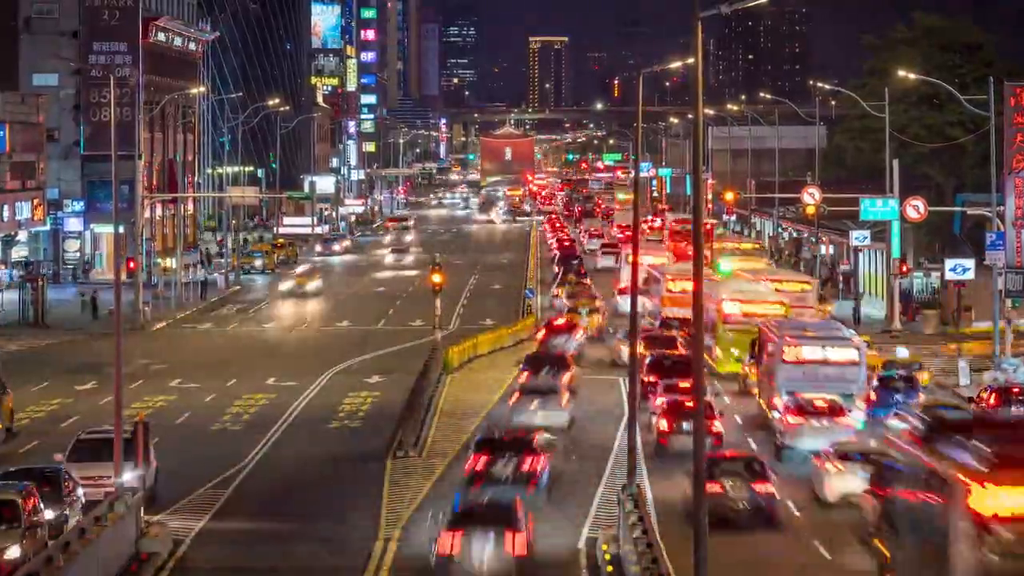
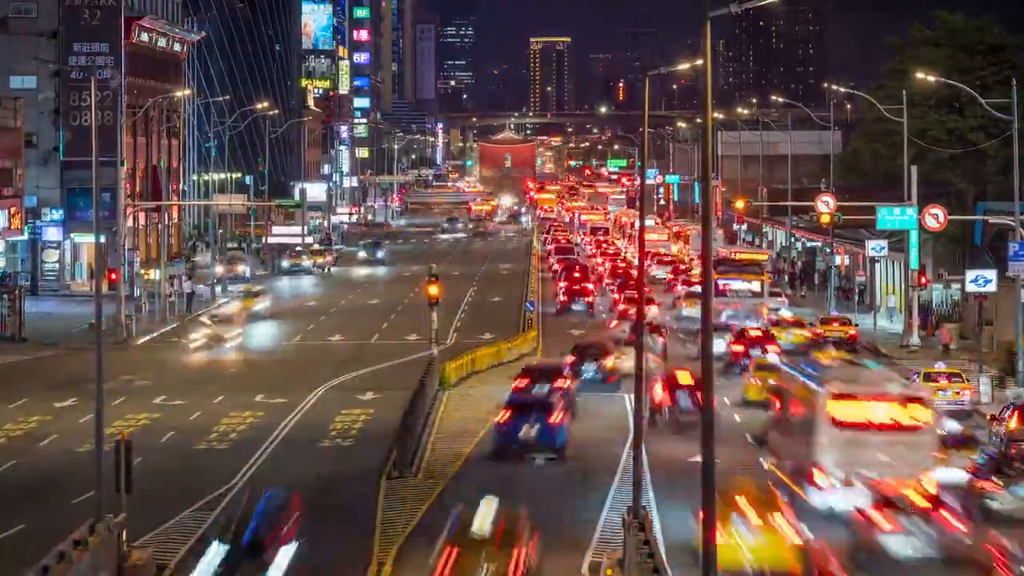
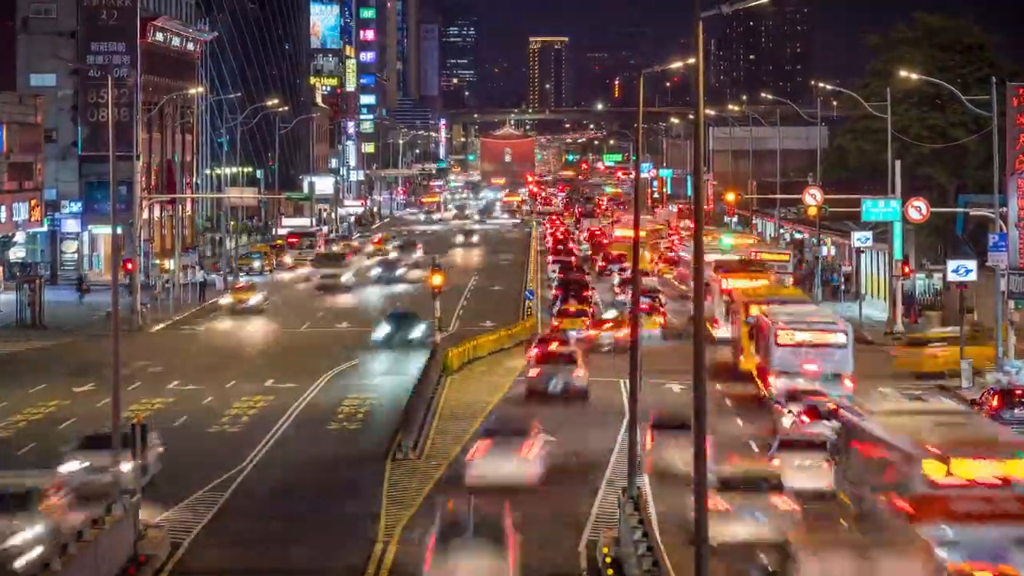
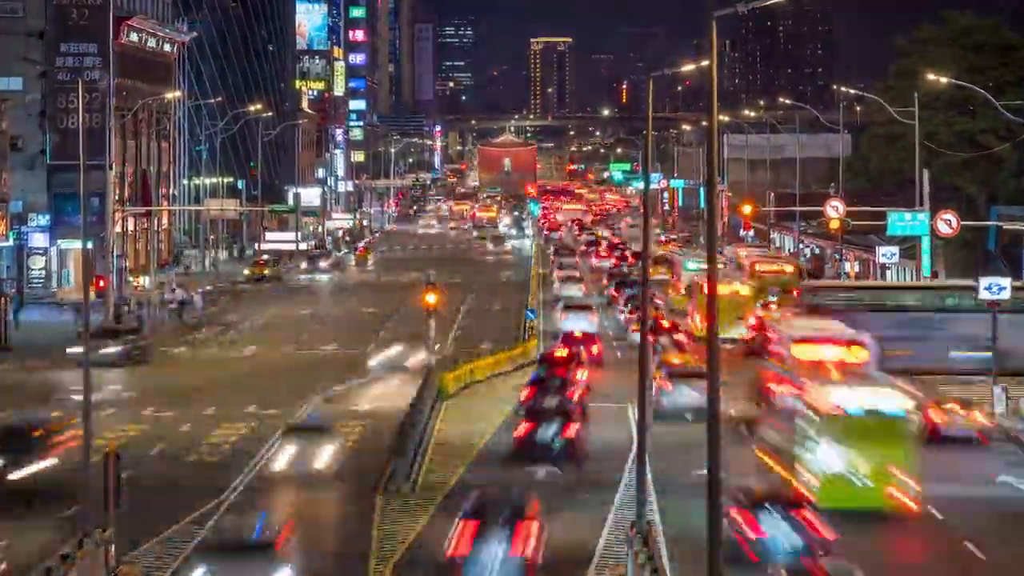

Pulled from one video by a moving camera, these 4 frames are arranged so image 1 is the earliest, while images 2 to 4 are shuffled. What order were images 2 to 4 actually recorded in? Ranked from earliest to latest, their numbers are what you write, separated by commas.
3, 2, 4
